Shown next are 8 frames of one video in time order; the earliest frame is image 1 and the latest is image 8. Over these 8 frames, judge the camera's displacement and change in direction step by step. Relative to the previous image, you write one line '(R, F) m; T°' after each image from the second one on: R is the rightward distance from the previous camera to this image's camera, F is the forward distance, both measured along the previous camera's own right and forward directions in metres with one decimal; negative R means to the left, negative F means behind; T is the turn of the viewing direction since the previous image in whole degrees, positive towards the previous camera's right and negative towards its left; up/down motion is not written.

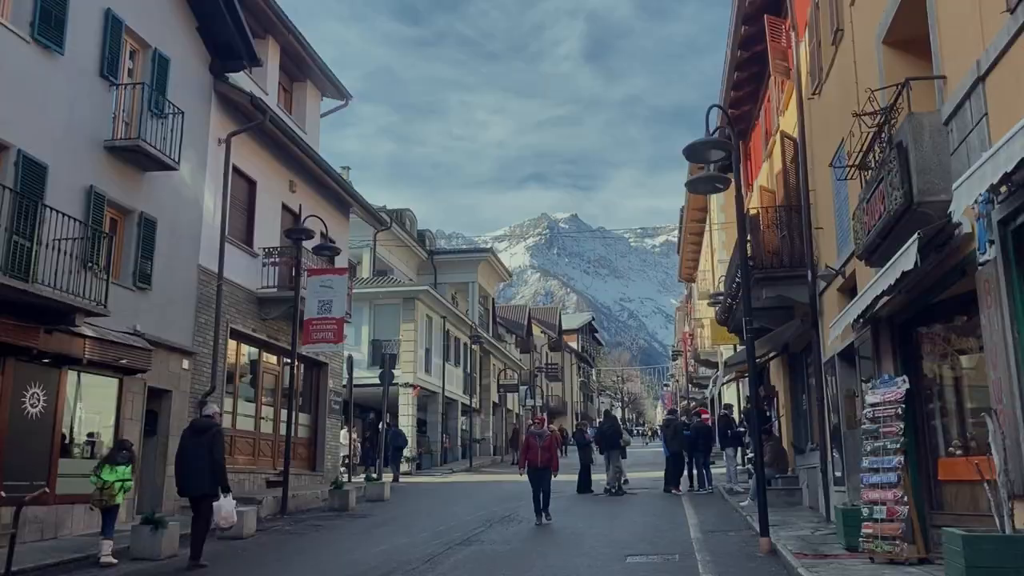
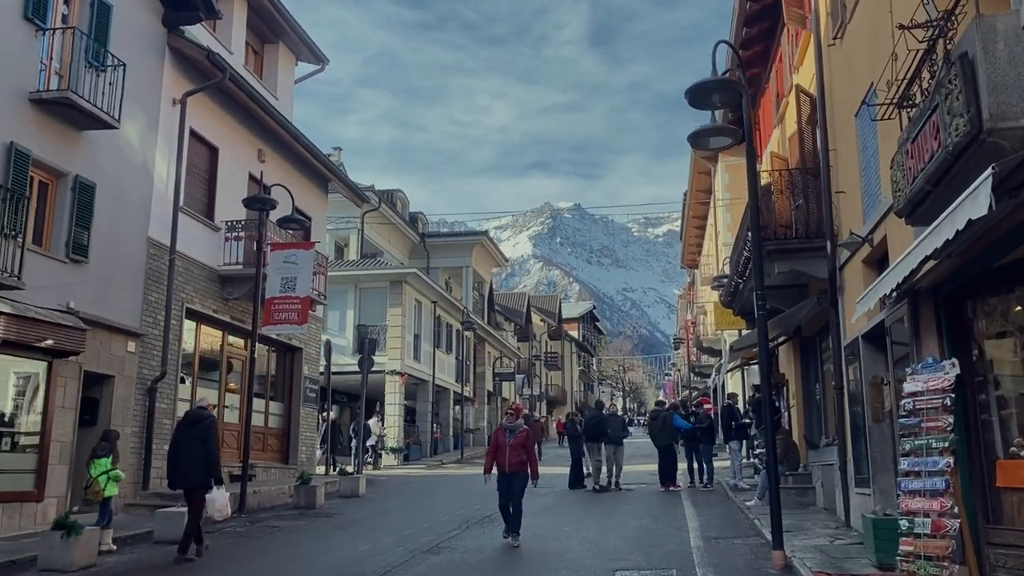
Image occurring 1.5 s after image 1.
(+0.3, +1.6) m; 0°
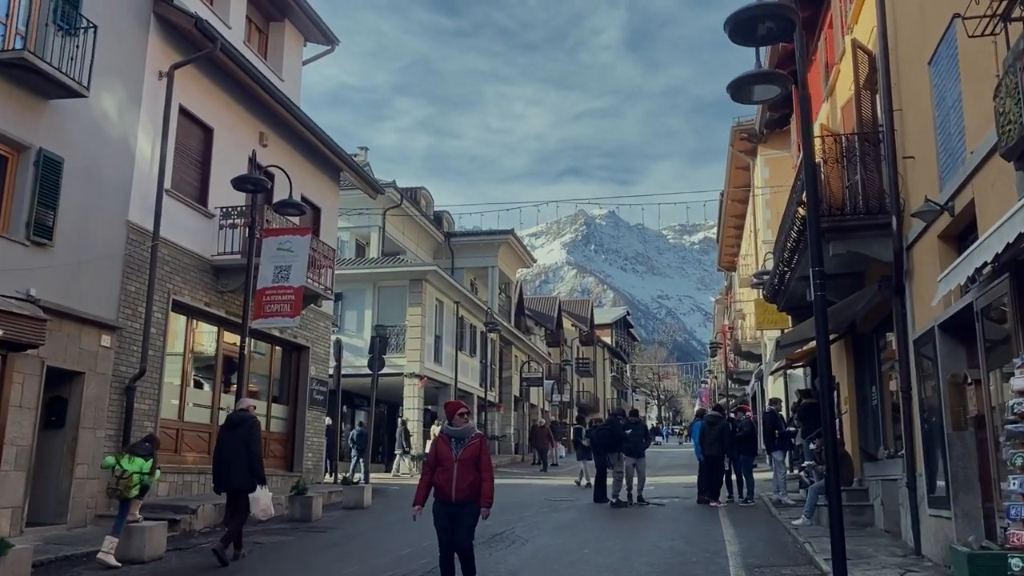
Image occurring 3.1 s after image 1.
(+0.3, +1.6) m; -2°
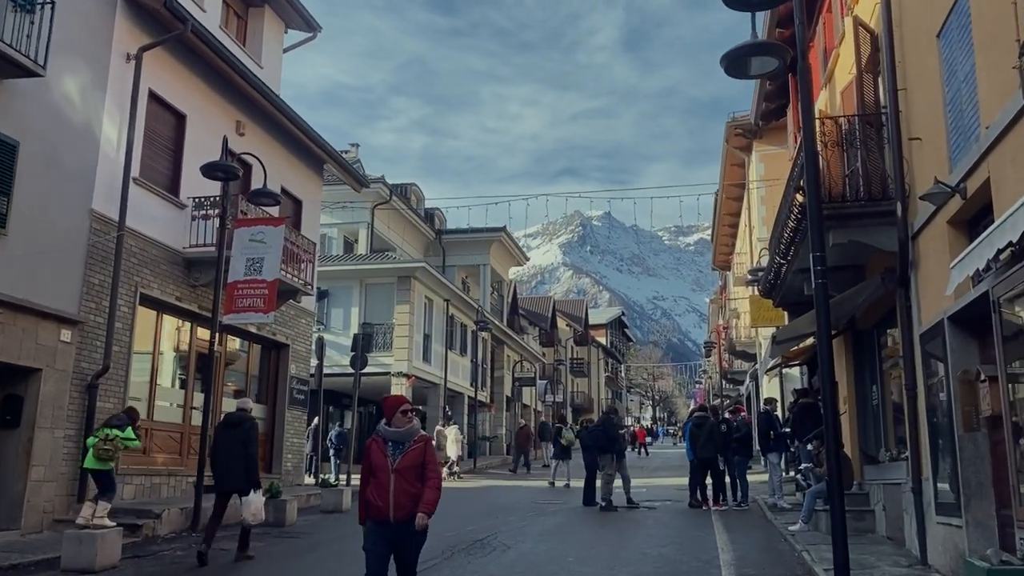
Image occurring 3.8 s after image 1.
(+0.2, +0.7) m; 0°
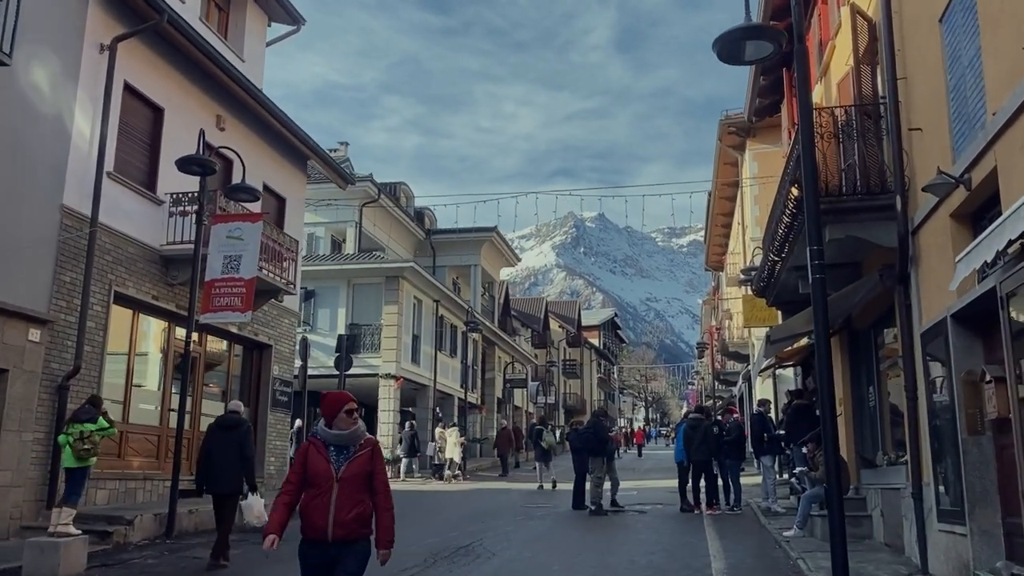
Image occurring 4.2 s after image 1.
(+0.1, +0.4) m; 0°
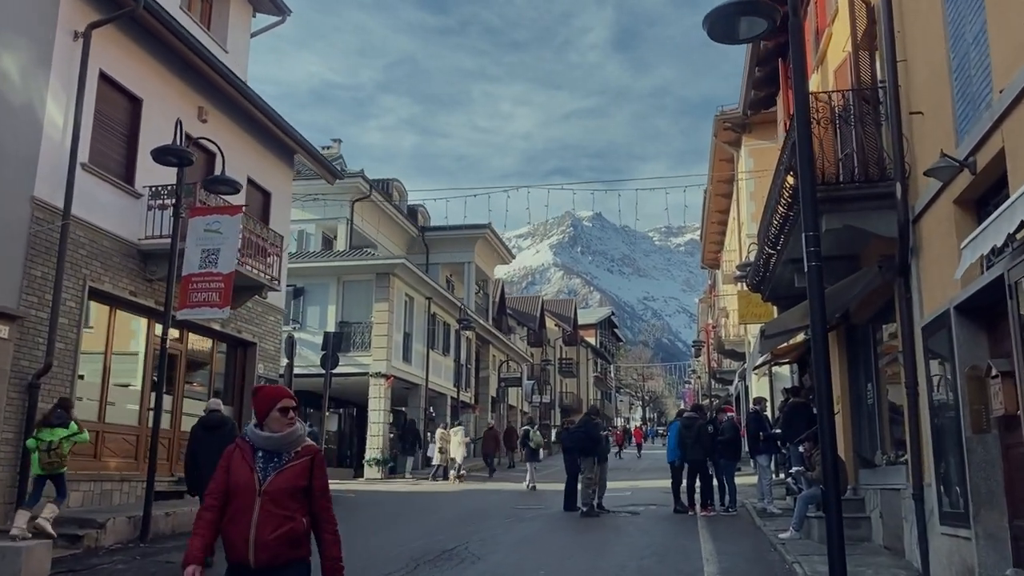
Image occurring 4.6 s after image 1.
(+0.1, +0.4) m; 0°
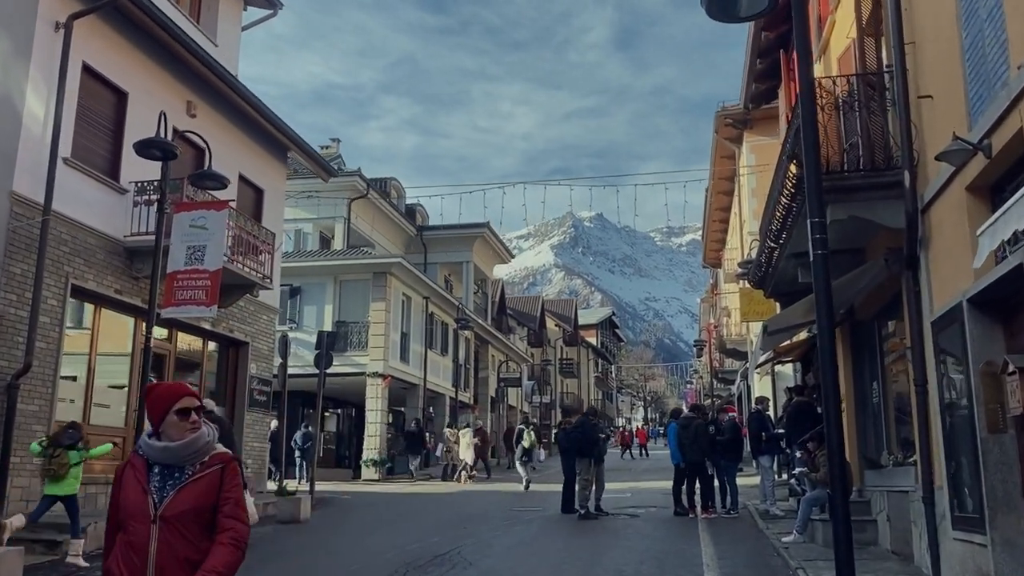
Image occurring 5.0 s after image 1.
(+0.1, +0.4) m; 0°
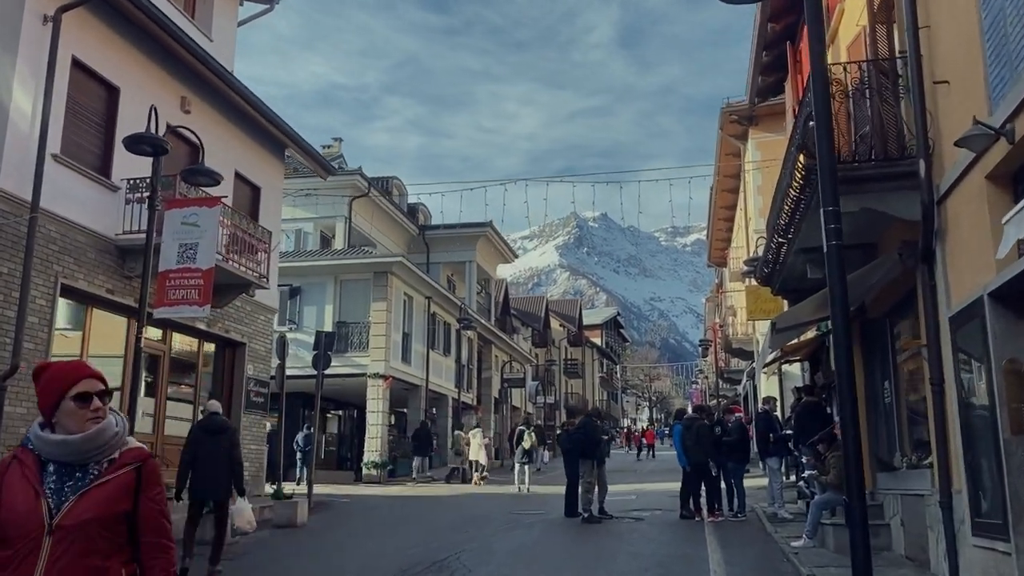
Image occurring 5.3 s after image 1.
(+0.1, +0.3) m; 0°
